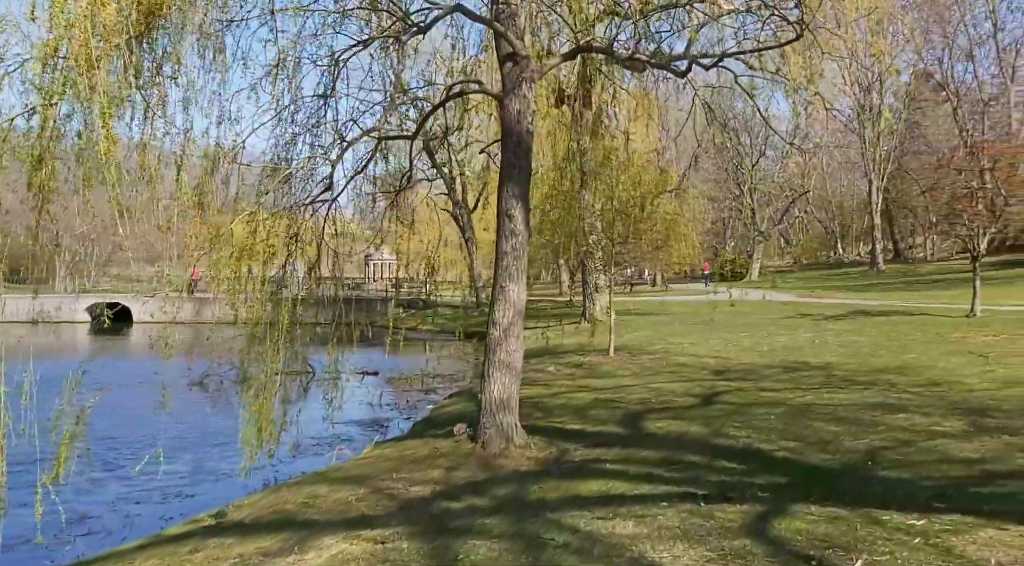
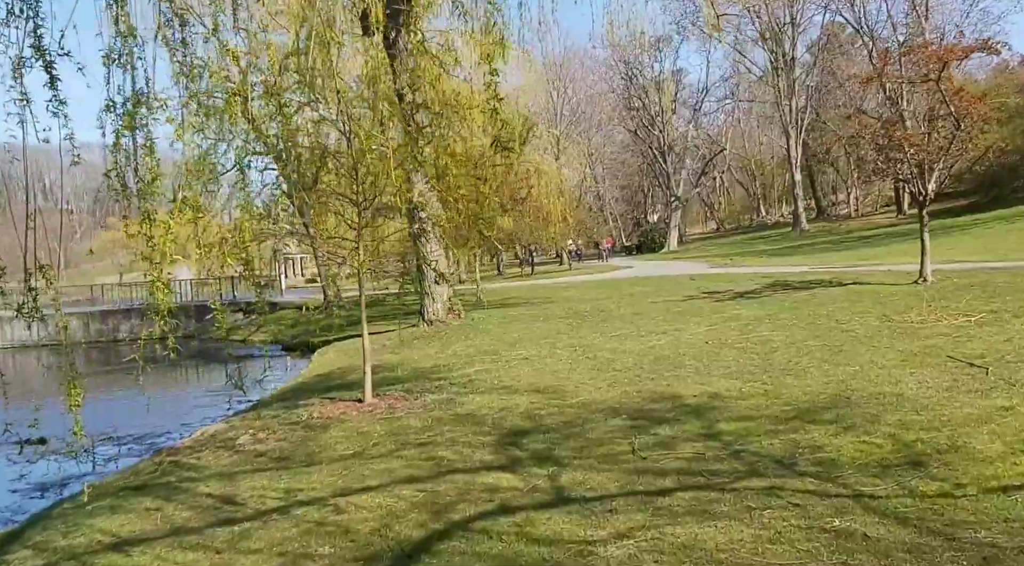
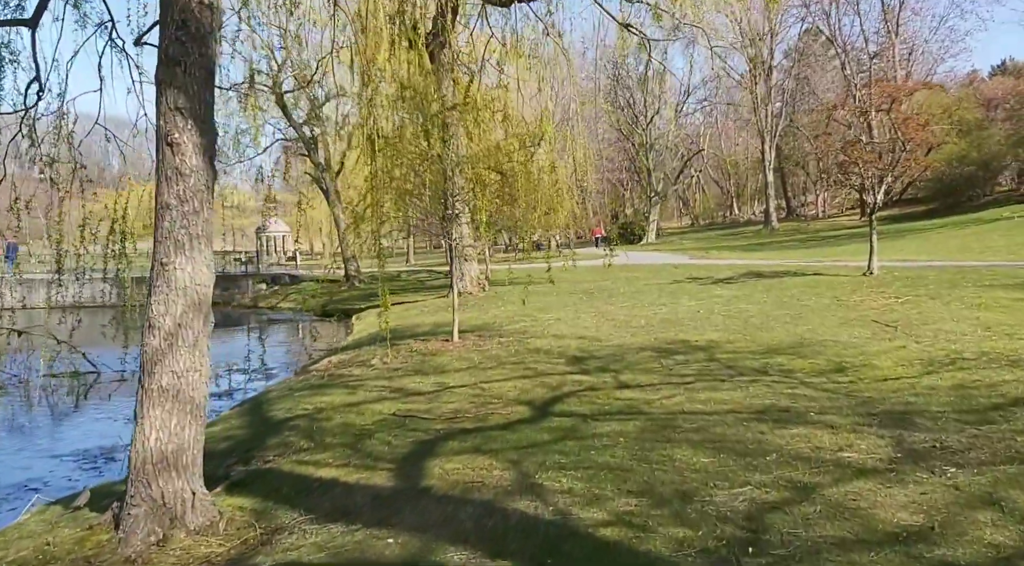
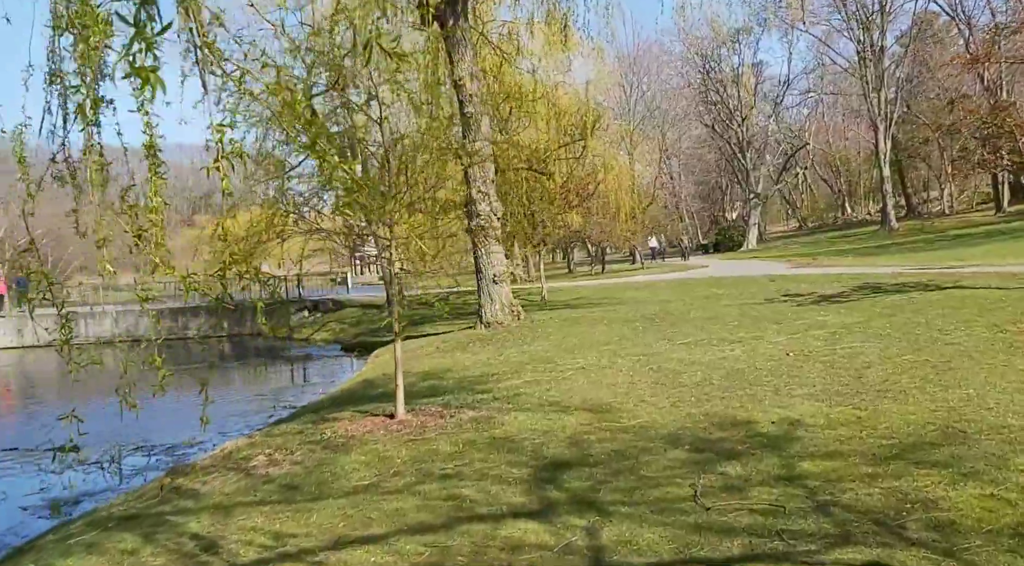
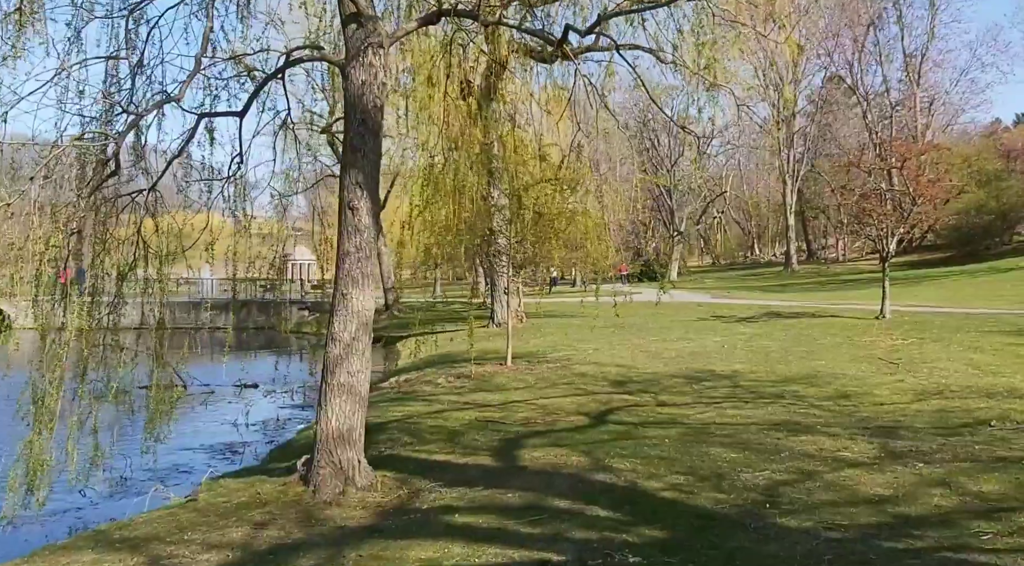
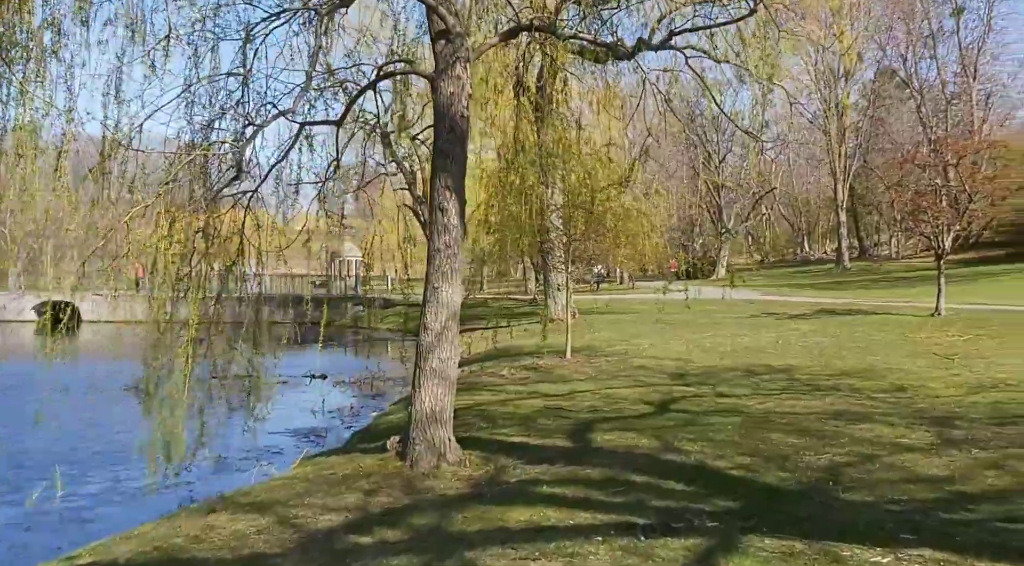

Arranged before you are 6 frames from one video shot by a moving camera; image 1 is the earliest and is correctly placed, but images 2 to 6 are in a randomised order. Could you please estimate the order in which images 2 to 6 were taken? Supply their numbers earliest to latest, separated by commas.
6, 5, 3, 2, 4
